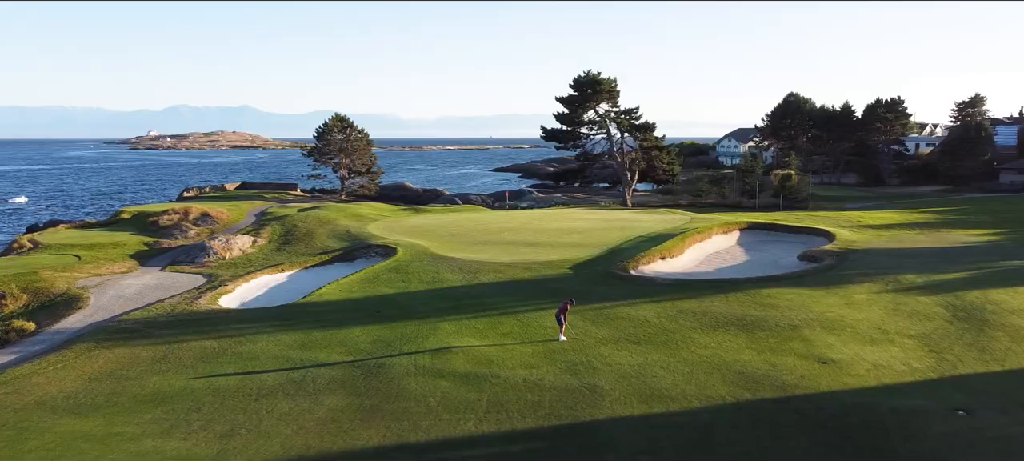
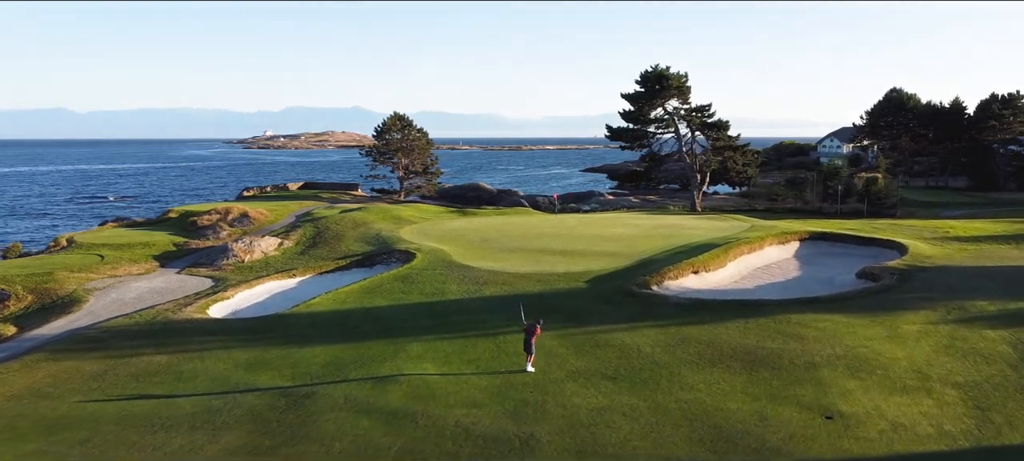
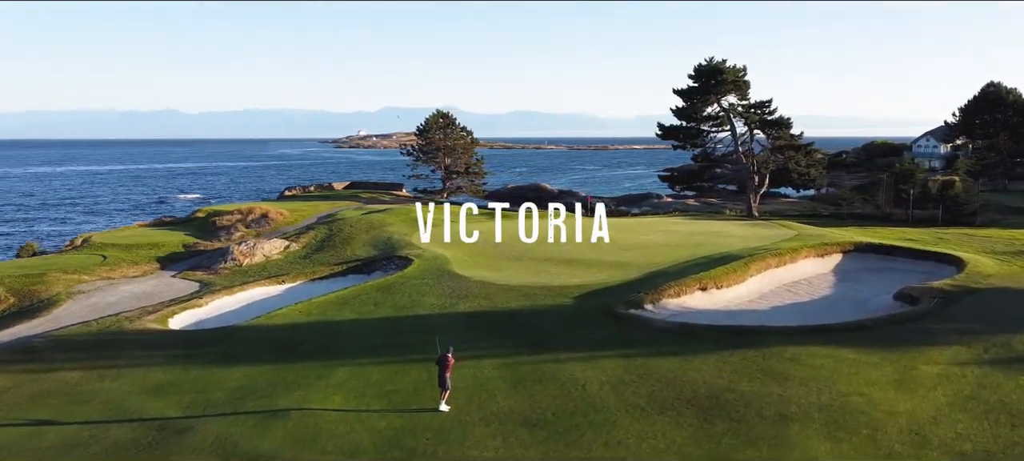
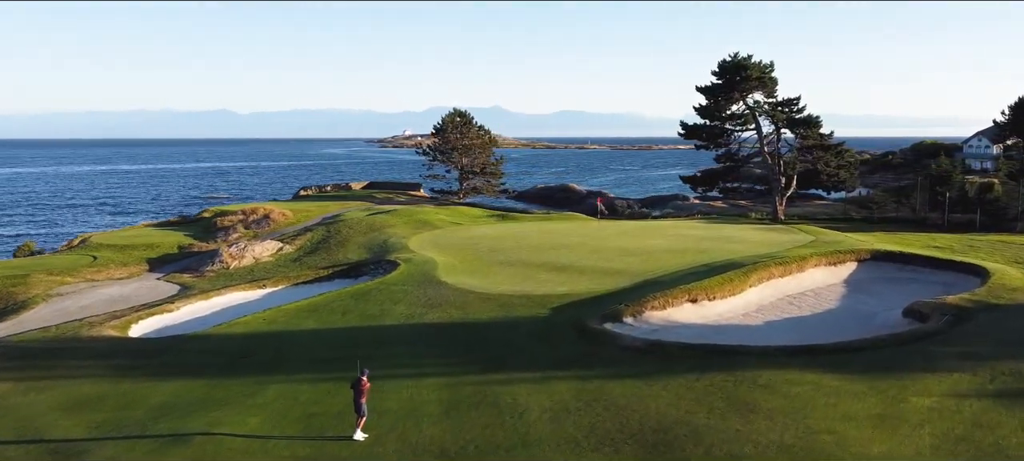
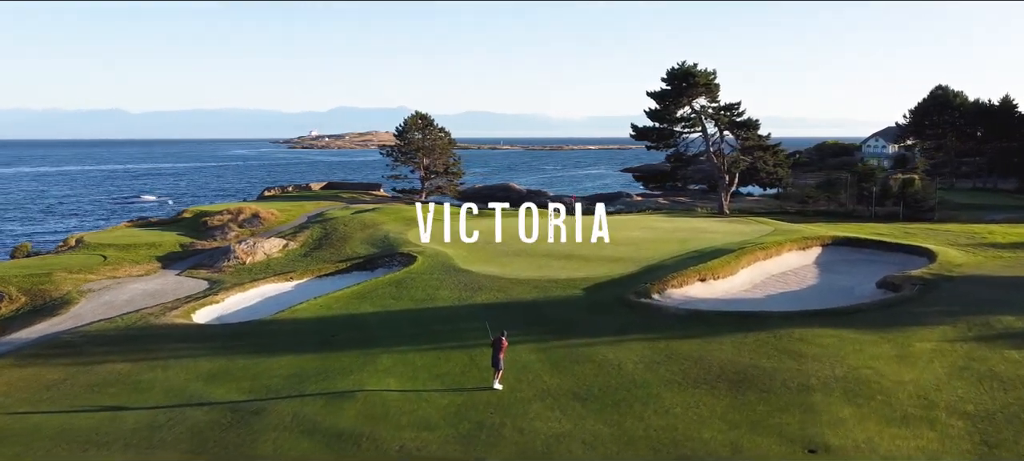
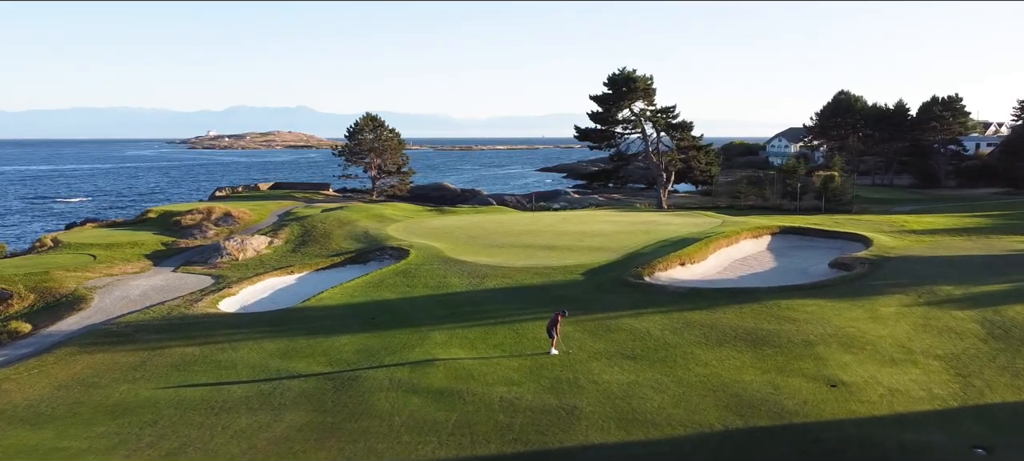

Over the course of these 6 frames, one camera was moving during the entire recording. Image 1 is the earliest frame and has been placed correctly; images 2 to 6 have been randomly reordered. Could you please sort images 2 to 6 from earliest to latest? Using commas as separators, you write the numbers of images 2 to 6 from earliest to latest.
6, 2, 5, 3, 4
